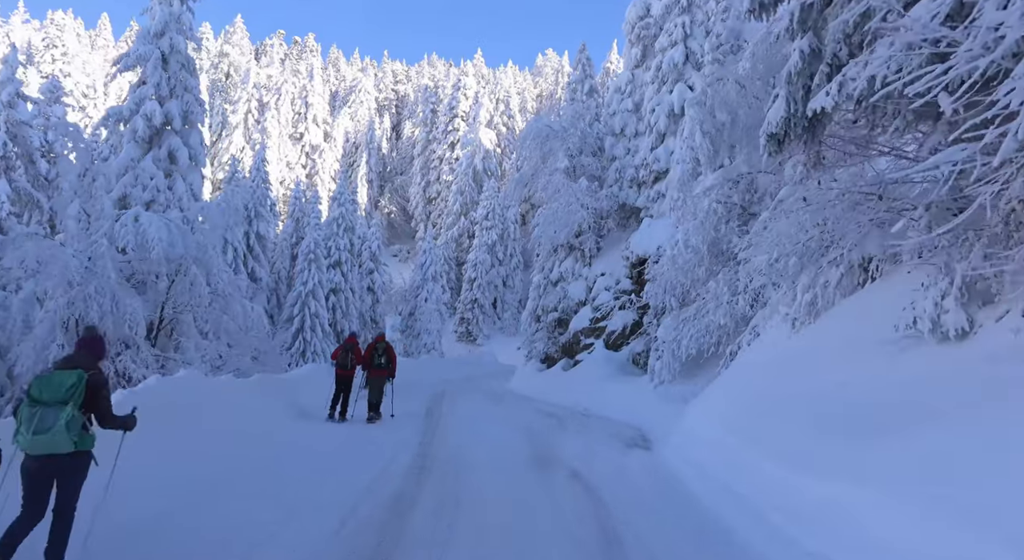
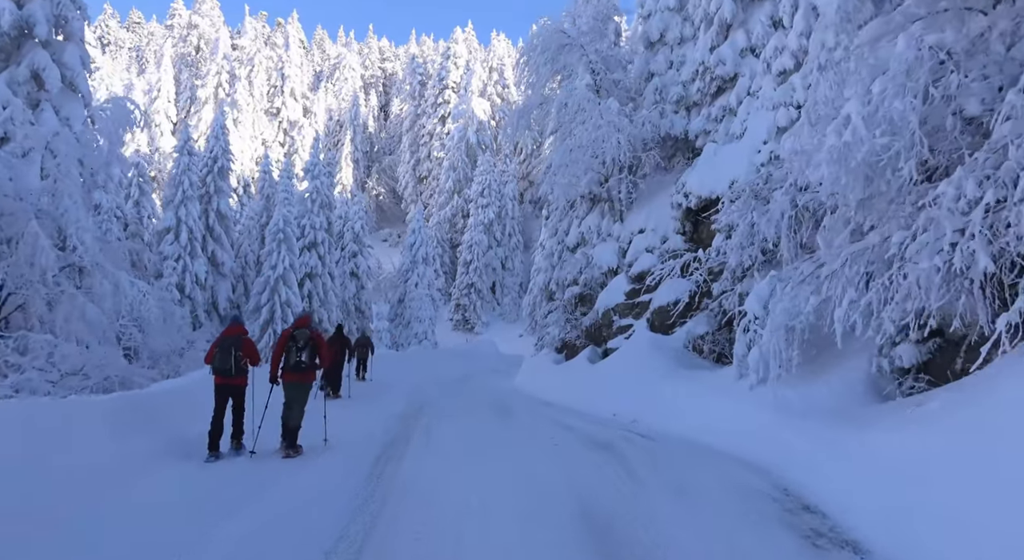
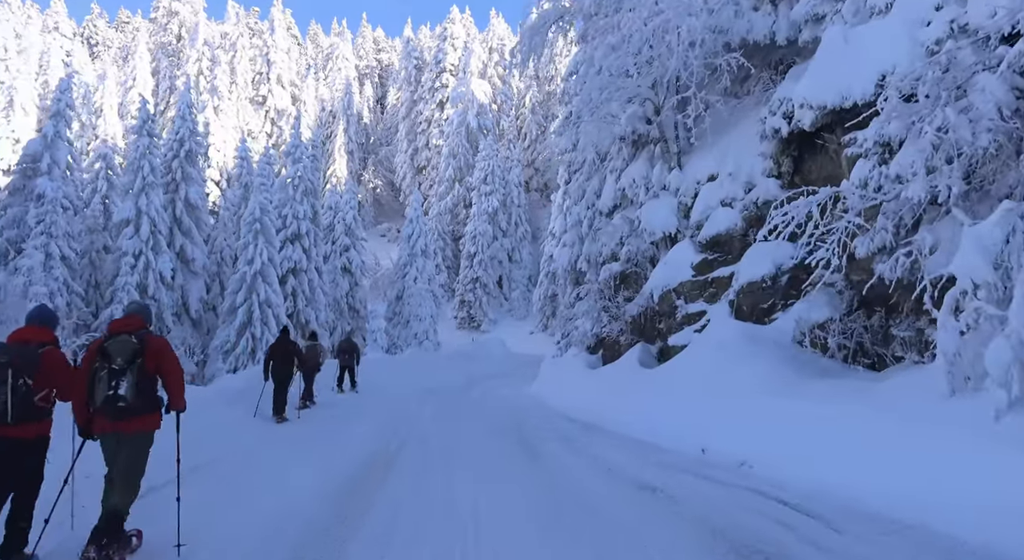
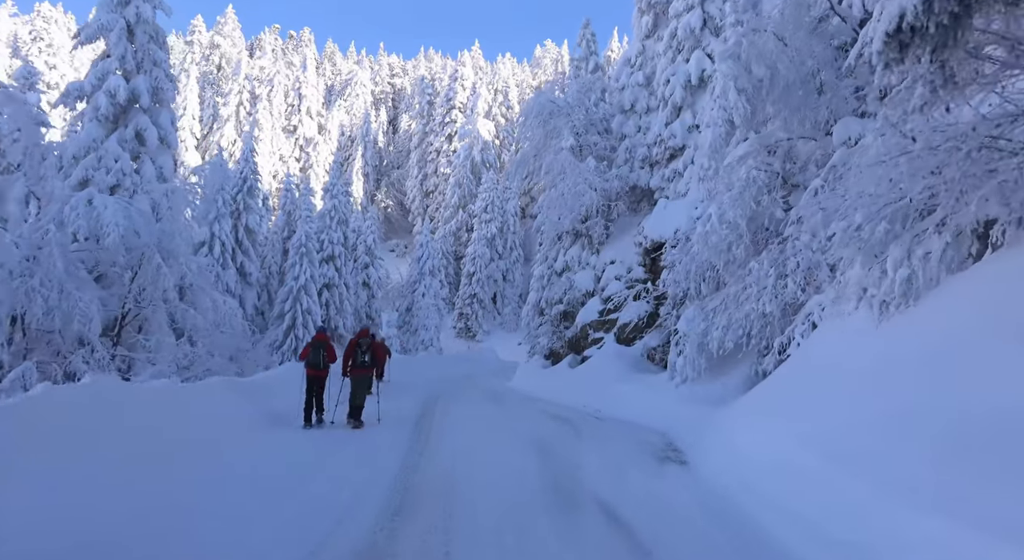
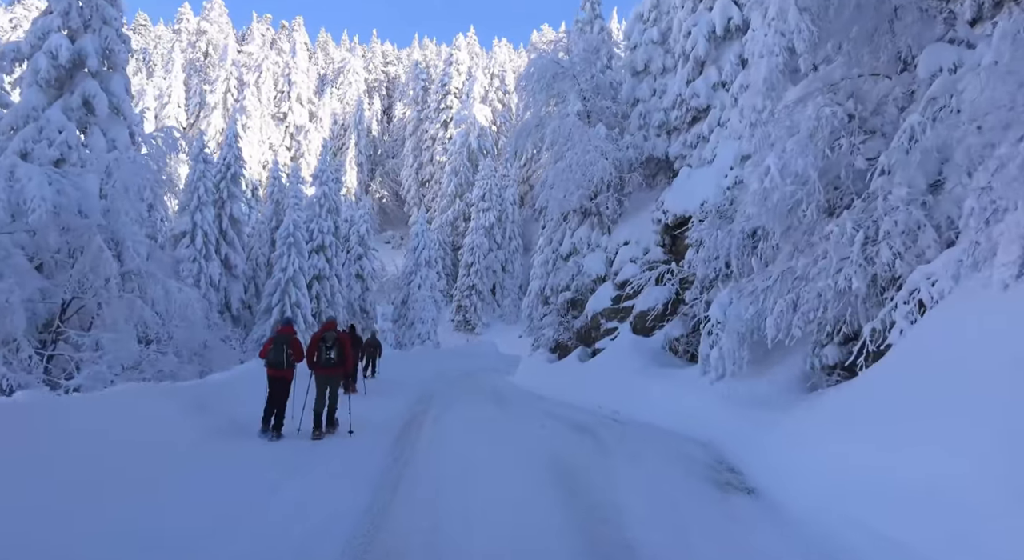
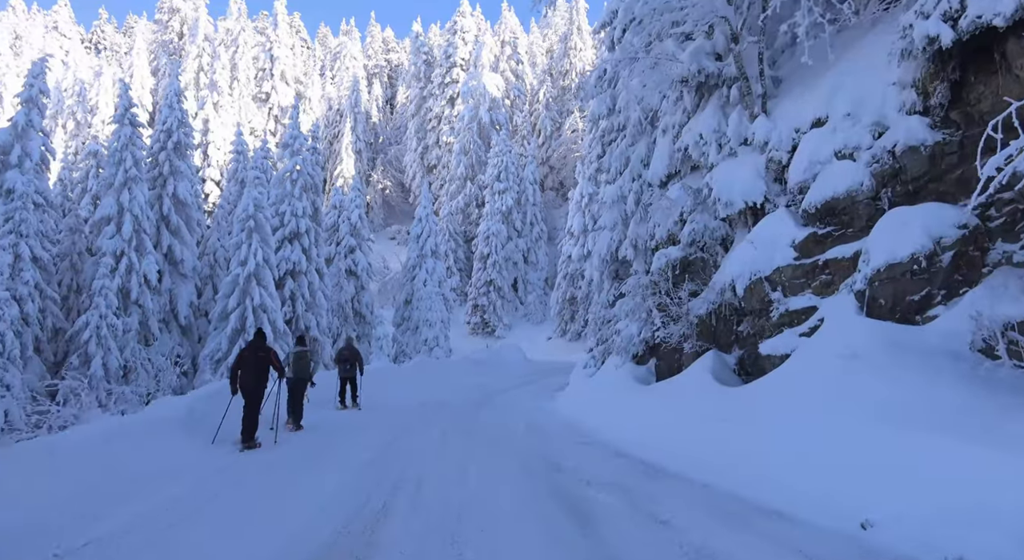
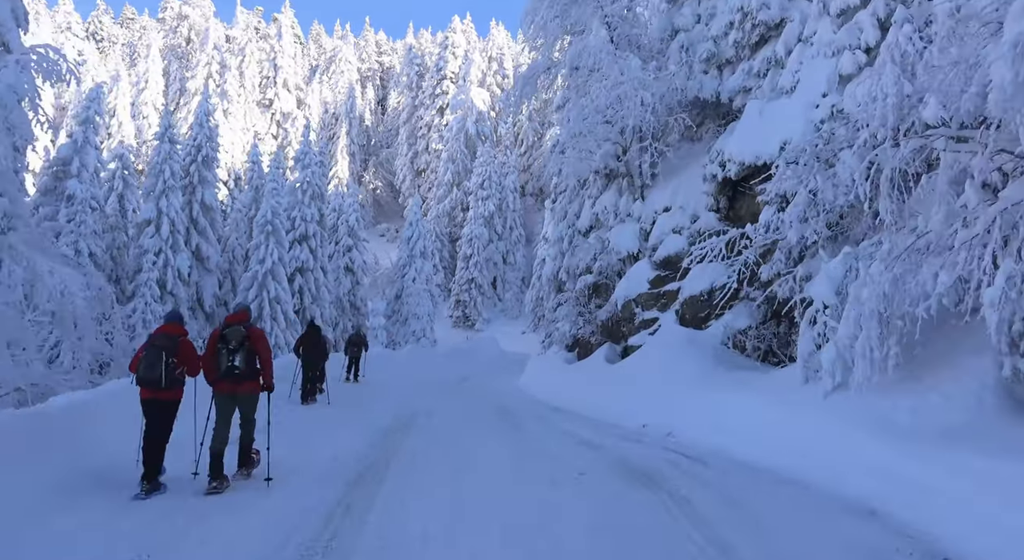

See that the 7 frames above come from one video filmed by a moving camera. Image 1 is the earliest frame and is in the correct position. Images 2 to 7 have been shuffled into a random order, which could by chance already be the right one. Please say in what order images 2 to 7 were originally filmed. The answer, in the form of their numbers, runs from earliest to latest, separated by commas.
4, 5, 2, 7, 3, 6
